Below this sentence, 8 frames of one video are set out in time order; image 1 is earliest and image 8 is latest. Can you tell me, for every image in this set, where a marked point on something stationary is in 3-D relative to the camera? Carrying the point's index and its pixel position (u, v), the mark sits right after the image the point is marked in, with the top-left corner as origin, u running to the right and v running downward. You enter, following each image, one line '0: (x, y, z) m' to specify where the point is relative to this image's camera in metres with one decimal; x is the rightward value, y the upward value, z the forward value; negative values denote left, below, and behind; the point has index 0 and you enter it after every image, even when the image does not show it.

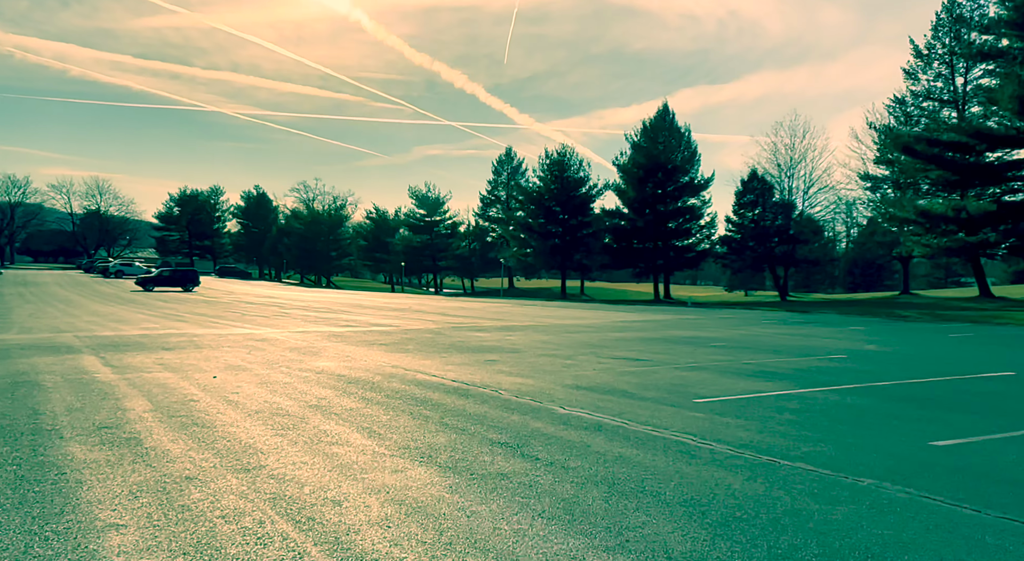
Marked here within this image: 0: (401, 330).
0: (-3.2, -1.5, +19.7) m
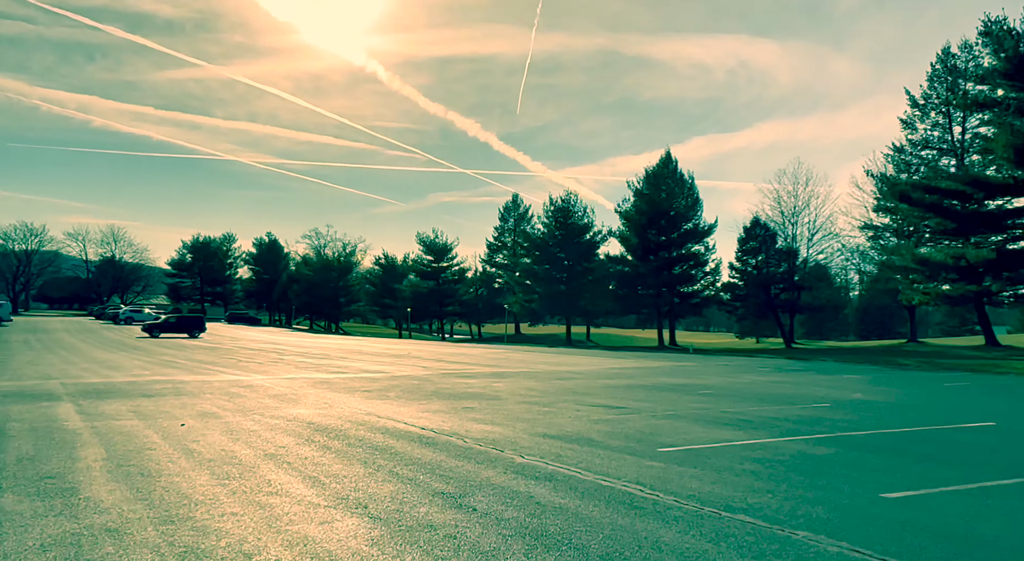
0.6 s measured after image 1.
0: (-3.5, -2.8, +19.7) m
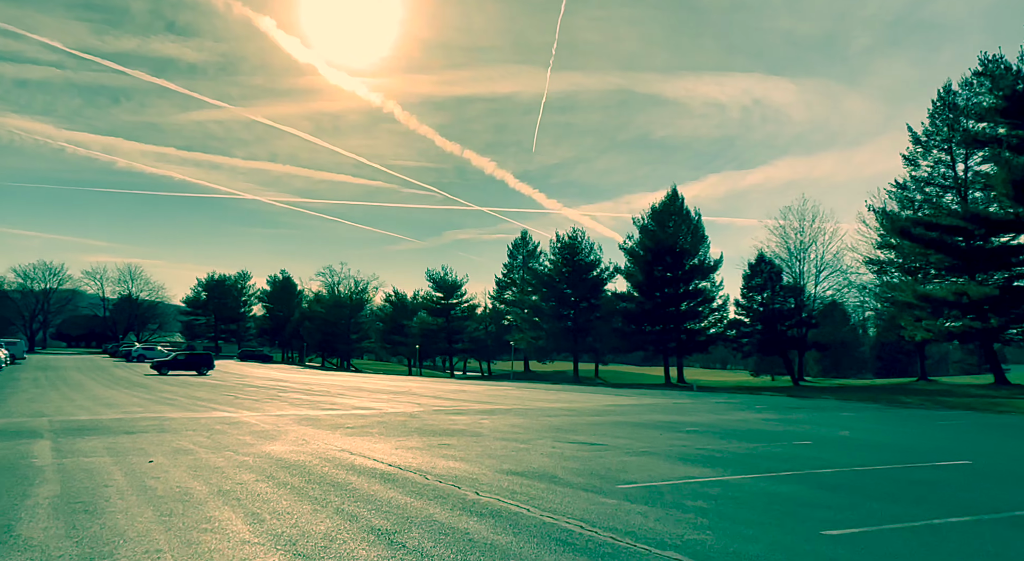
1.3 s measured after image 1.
0: (-3.9, -3.9, +19.7) m
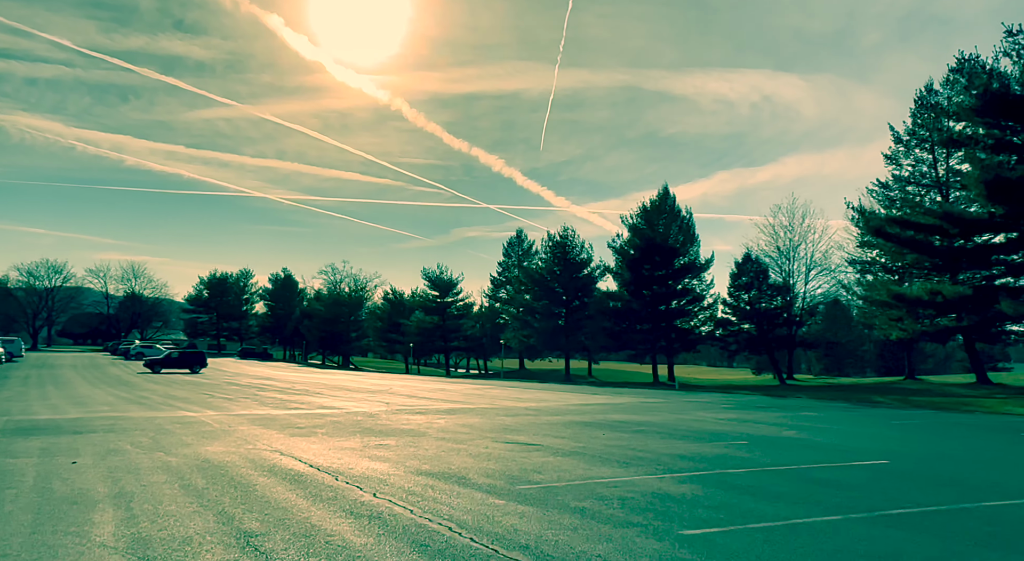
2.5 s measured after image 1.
0: (-5.1, -3.9, +20.0) m
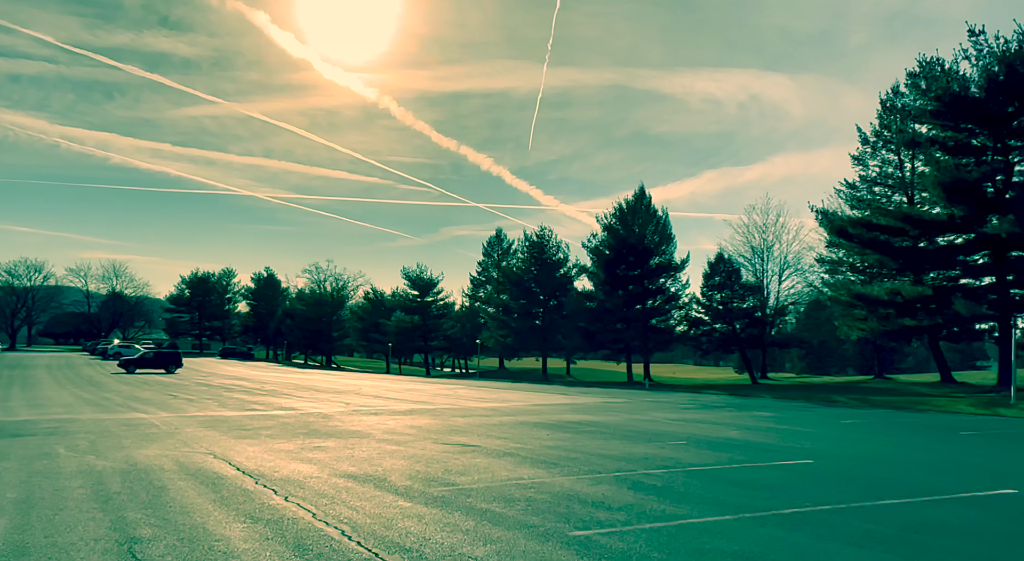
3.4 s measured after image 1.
0: (-6.4, -4.0, +20.0) m
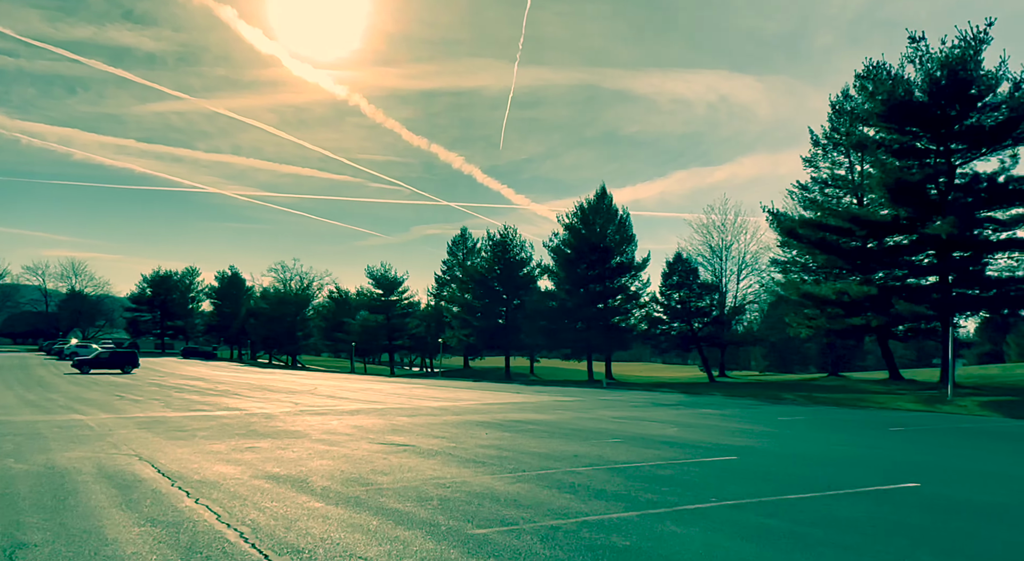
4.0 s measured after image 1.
0: (-8.0, -3.9, +19.8) m
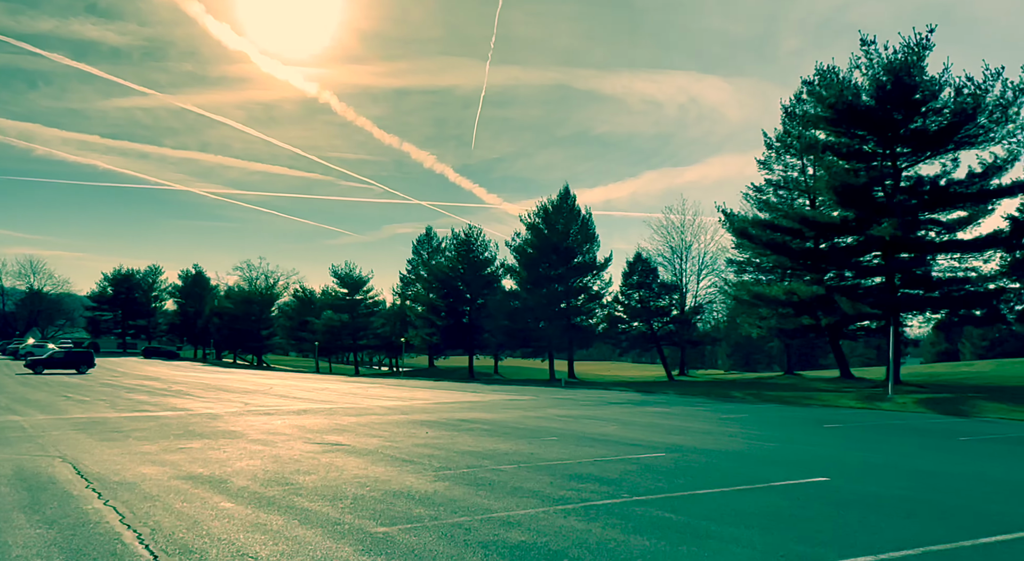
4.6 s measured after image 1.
0: (-9.6, -3.9, +19.6) m
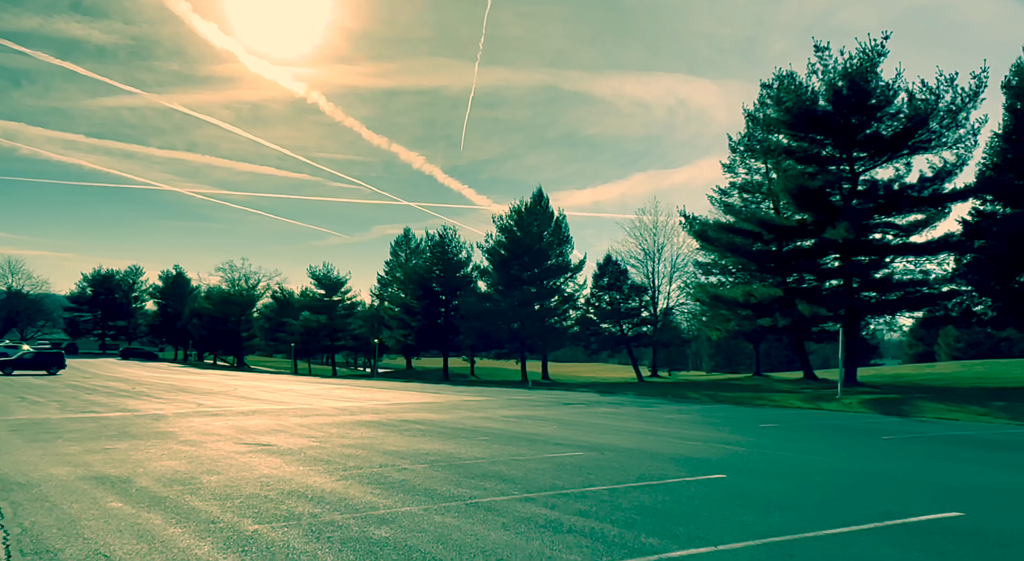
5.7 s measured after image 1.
0: (-11.2, -3.9, +19.6) m
